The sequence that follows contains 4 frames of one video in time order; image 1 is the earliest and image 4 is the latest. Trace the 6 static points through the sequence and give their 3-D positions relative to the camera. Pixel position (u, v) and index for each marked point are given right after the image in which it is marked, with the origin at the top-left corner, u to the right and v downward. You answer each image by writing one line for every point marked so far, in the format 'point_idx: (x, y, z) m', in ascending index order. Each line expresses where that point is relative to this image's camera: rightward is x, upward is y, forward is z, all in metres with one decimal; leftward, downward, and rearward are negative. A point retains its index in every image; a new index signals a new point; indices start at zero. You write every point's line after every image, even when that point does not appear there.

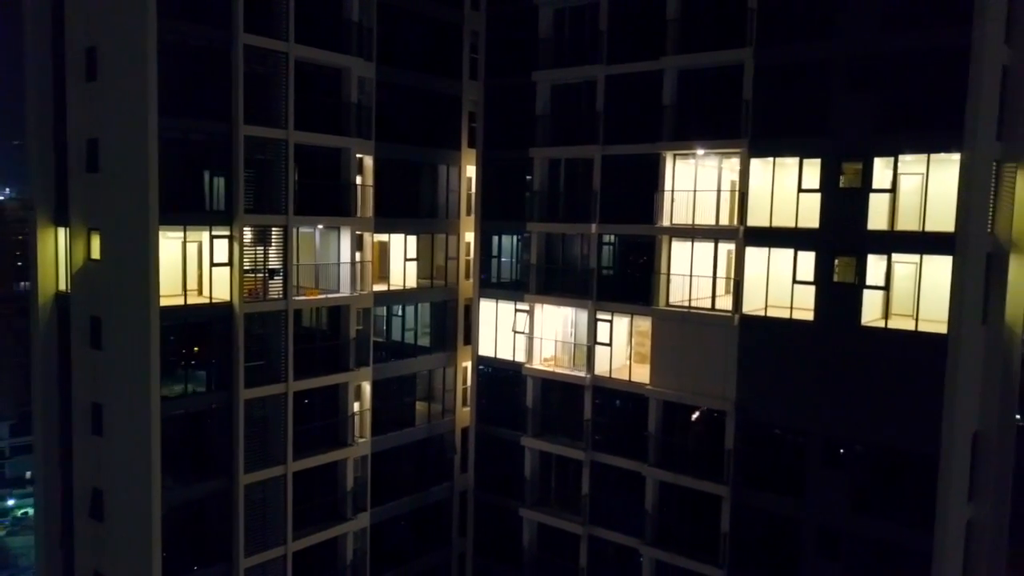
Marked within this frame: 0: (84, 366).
0: (-11.4, -2.1, +19.5) m
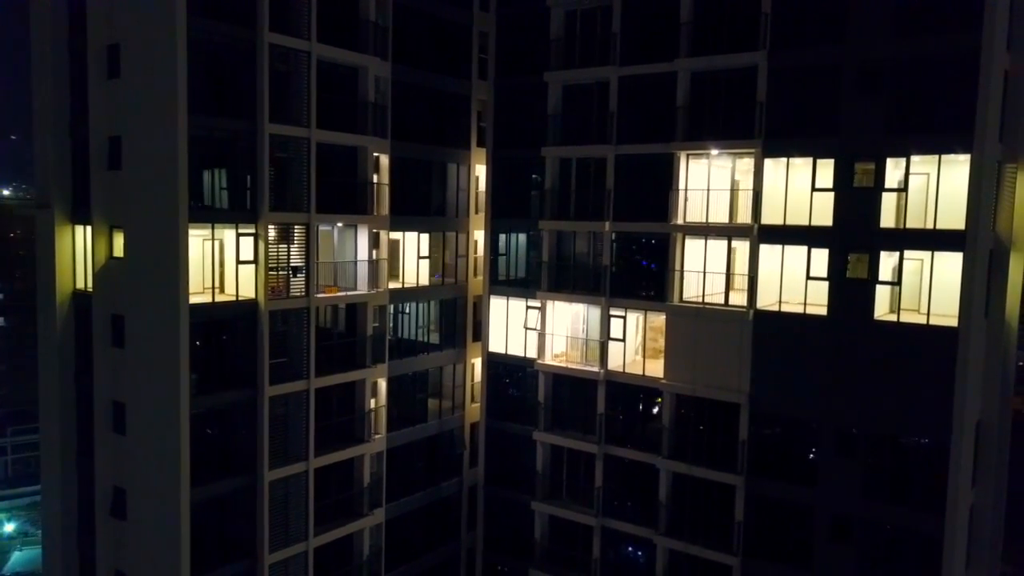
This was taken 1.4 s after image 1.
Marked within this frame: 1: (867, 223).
0: (-10.7, -2.0, +19.4) m
1: (+9.1, +1.7, +18.8) m
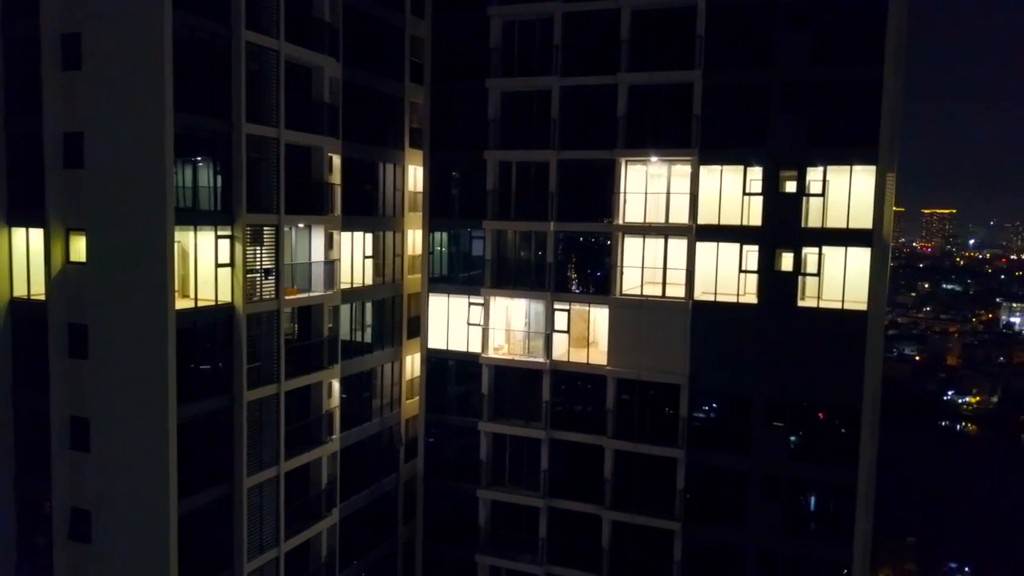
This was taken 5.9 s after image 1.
0: (-11.1, -2.2, +18.0) m
1: (+8.3, +1.9, +22.0) m
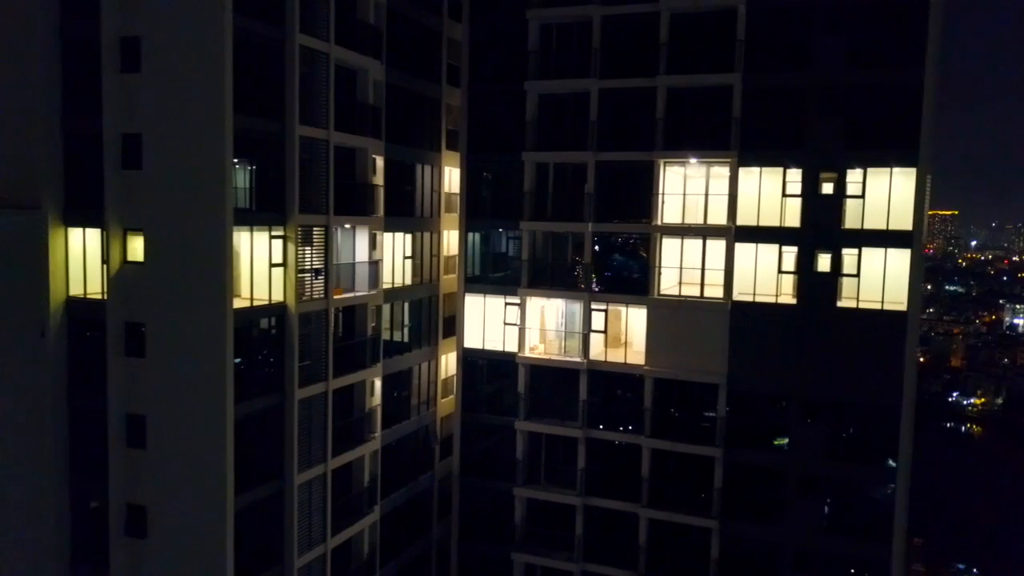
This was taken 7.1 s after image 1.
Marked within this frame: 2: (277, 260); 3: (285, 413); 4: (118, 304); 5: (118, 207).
0: (-9.8, -2.2, +18.3) m
1: (+9.6, +1.9, +22.2) m
2: (-6.2, +0.7, +19.1) m
3: (-6.0, -3.3, +19.4) m
4: (-9.7, -0.4, +18.1) m
5: (-9.6, +2.0, +17.9) m
